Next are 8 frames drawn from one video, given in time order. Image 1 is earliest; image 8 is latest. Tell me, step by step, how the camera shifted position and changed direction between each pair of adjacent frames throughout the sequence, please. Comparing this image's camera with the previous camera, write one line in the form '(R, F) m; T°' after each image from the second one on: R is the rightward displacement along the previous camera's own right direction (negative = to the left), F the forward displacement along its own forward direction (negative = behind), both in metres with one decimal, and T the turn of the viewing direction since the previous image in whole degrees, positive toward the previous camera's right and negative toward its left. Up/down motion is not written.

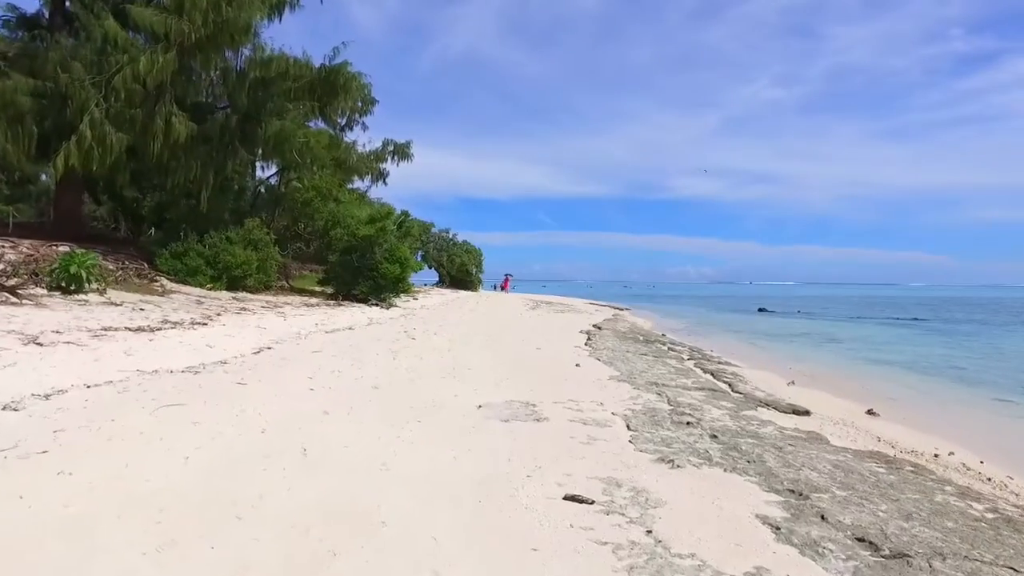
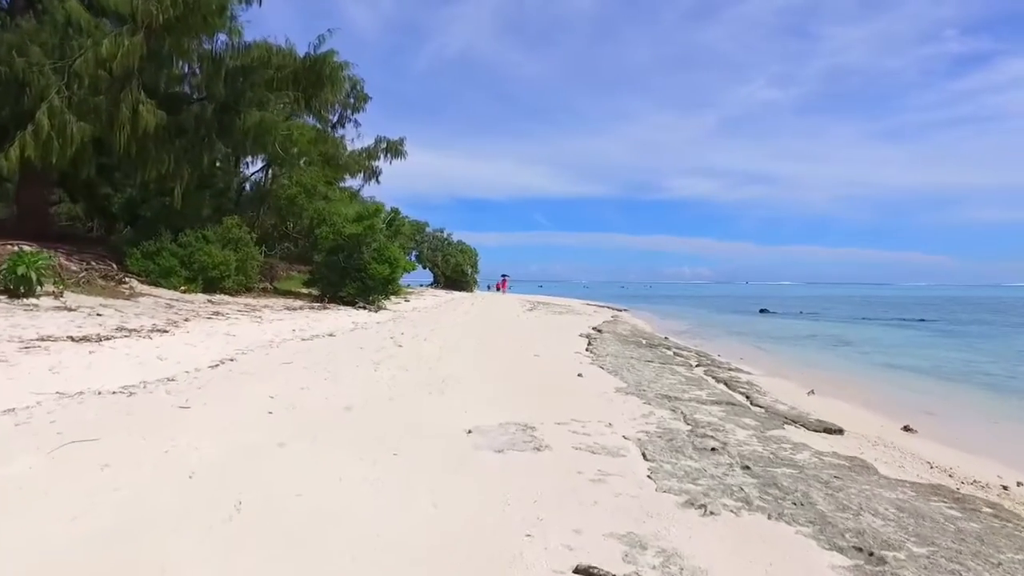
(0.0, +1.0) m; 0°
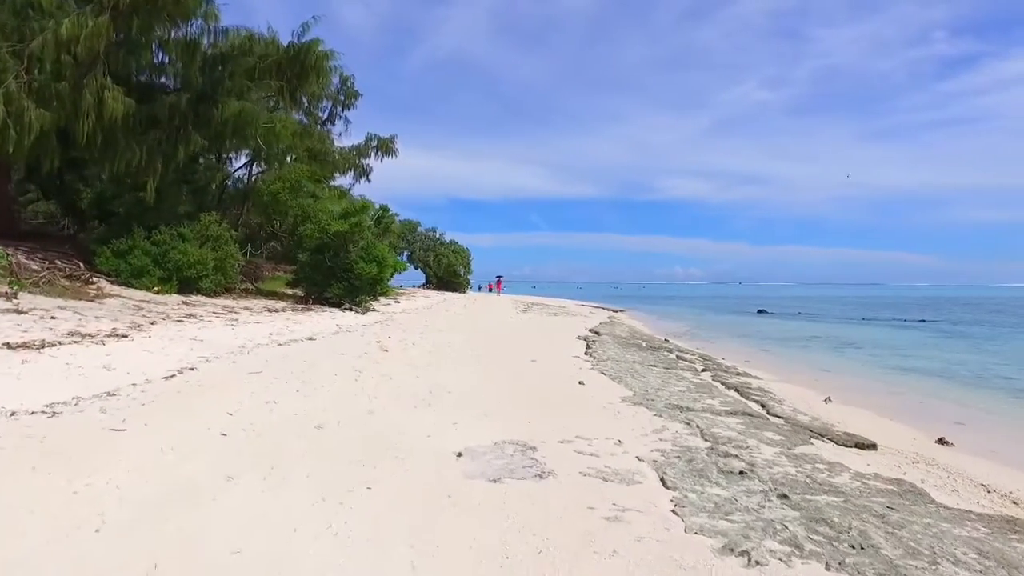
(0.0, +0.8) m; +1°
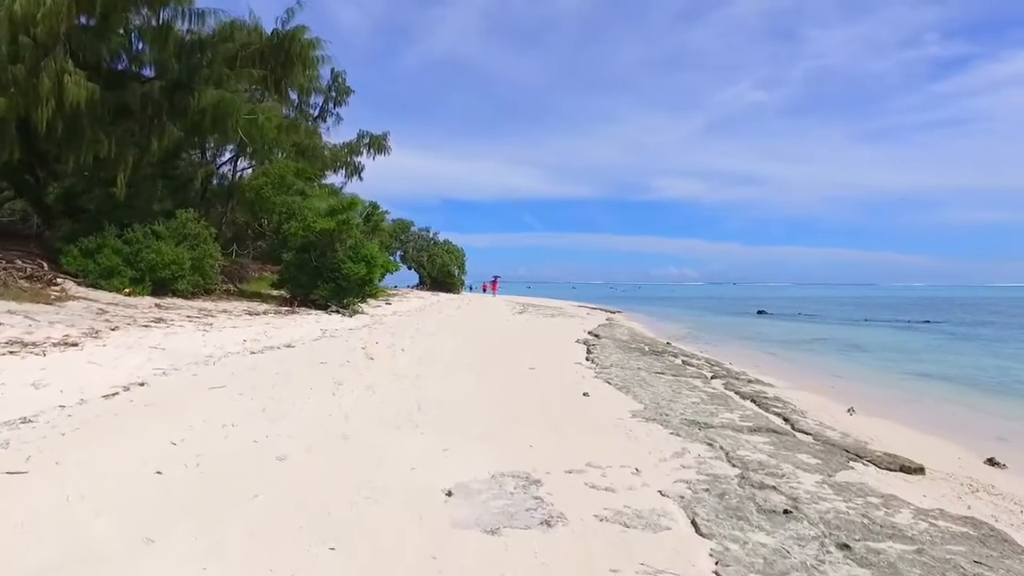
(0.0, +0.9) m; 0°
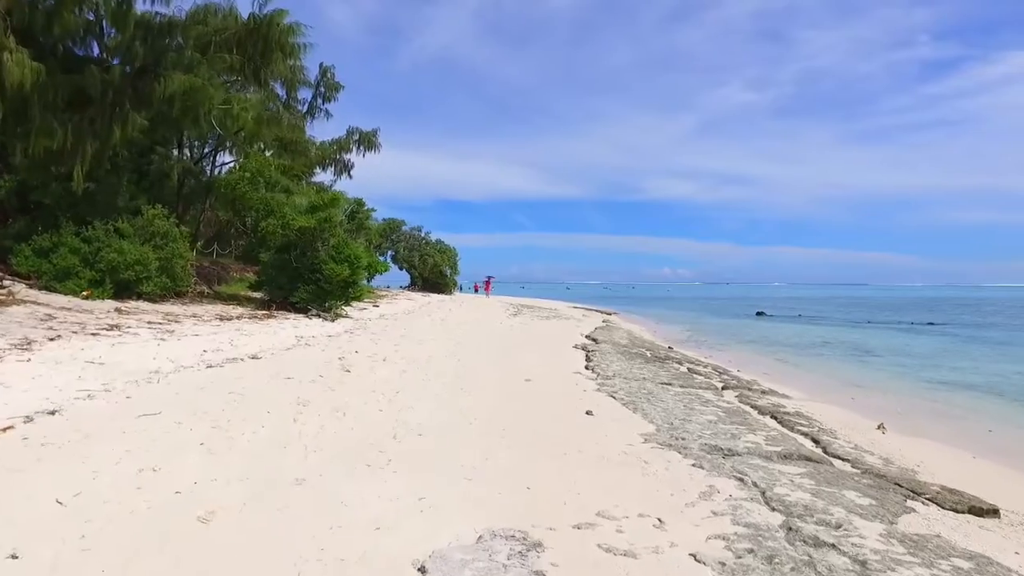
(0.0, +1.1) m; +1°
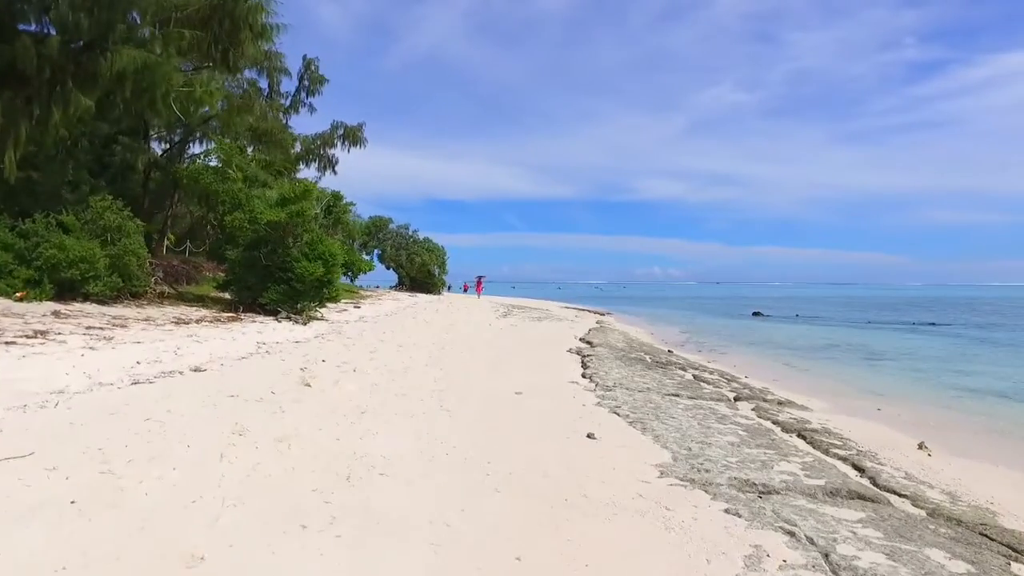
(0.0, +1.2) m; +1°
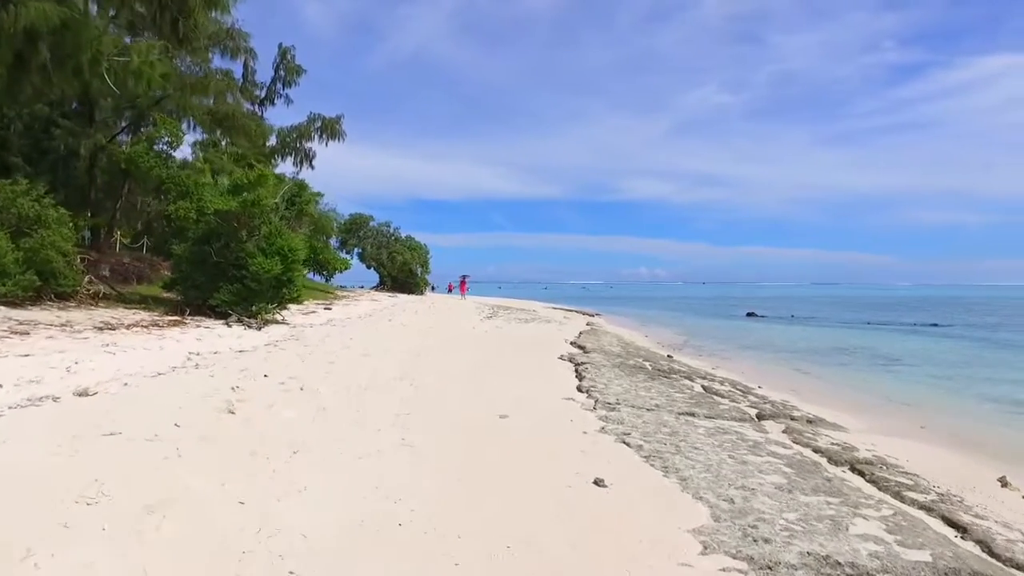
(0.0, +1.7) m; +1°
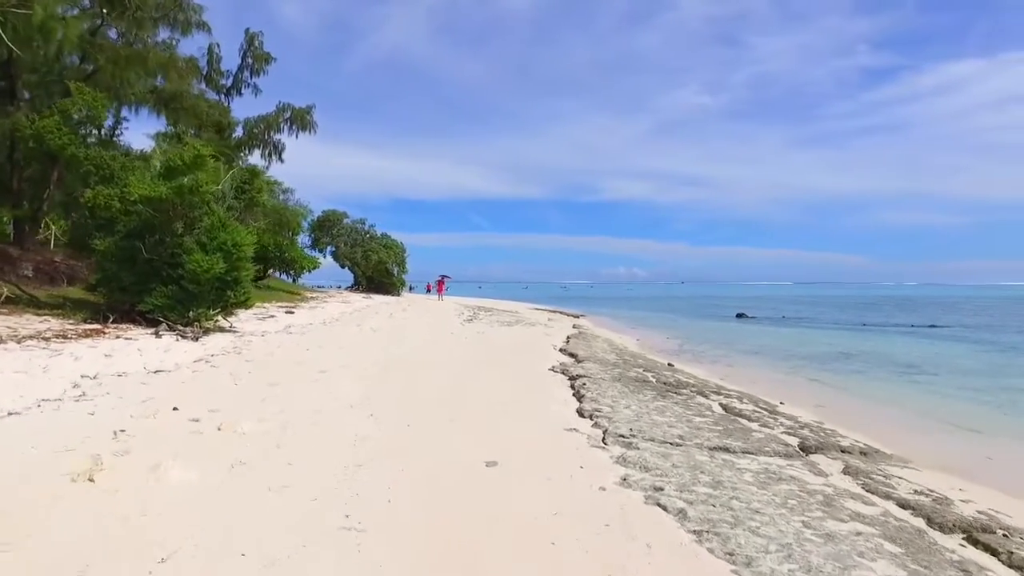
(-0.1, +1.8) m; +2°
